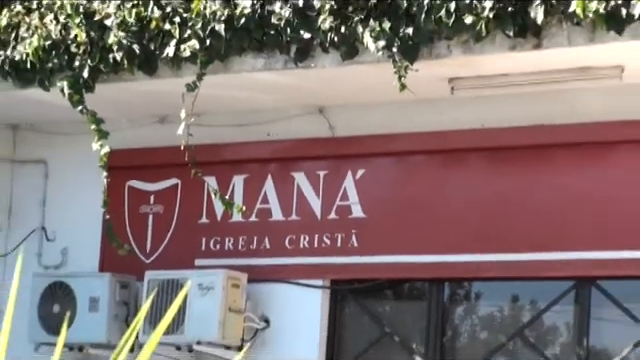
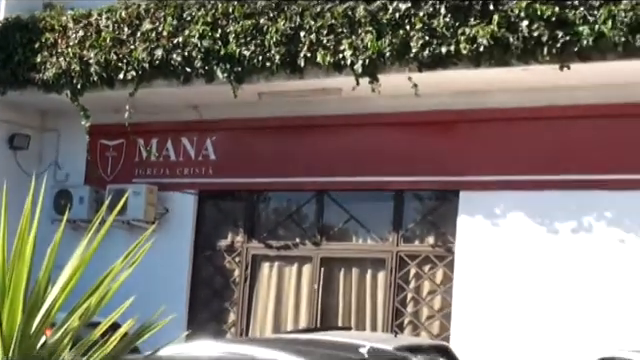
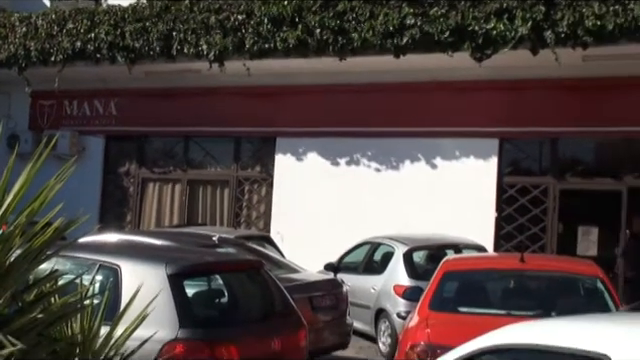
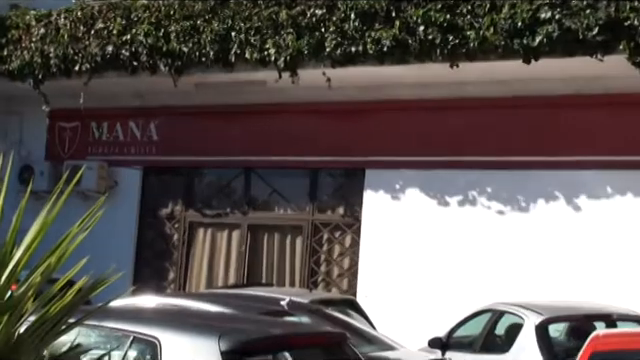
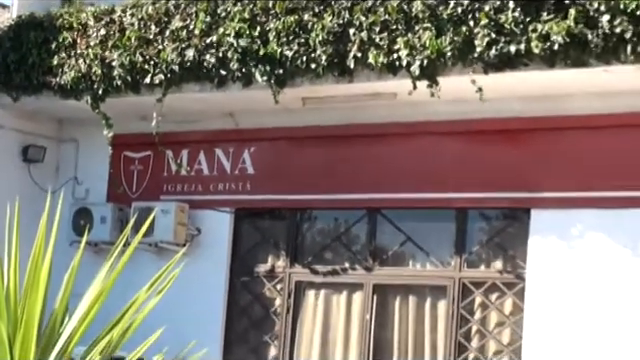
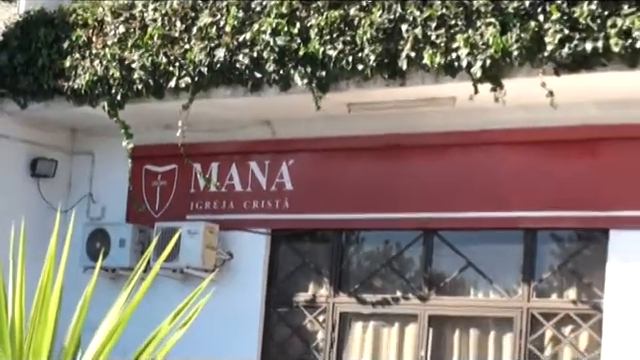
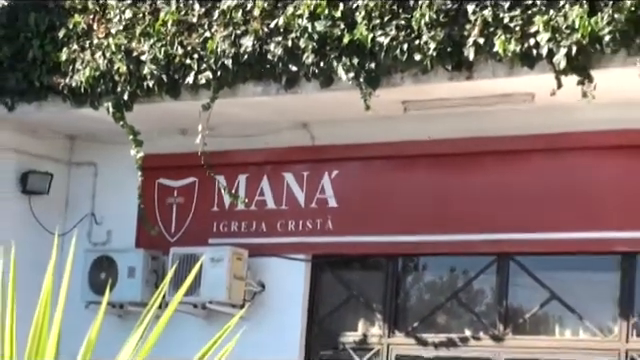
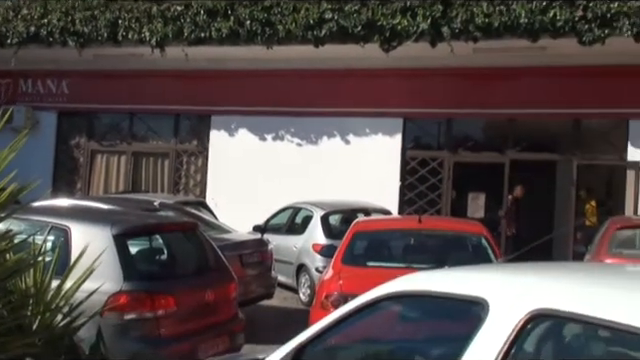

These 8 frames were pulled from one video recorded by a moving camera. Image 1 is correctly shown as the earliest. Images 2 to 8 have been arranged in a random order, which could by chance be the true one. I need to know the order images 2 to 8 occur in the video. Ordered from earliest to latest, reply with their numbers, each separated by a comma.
7, 6, 5, 2, 4, 3, 8
